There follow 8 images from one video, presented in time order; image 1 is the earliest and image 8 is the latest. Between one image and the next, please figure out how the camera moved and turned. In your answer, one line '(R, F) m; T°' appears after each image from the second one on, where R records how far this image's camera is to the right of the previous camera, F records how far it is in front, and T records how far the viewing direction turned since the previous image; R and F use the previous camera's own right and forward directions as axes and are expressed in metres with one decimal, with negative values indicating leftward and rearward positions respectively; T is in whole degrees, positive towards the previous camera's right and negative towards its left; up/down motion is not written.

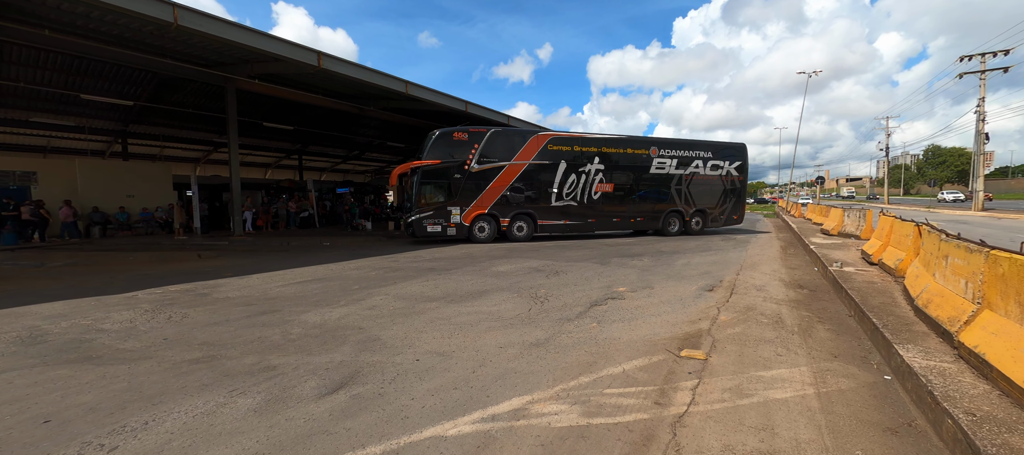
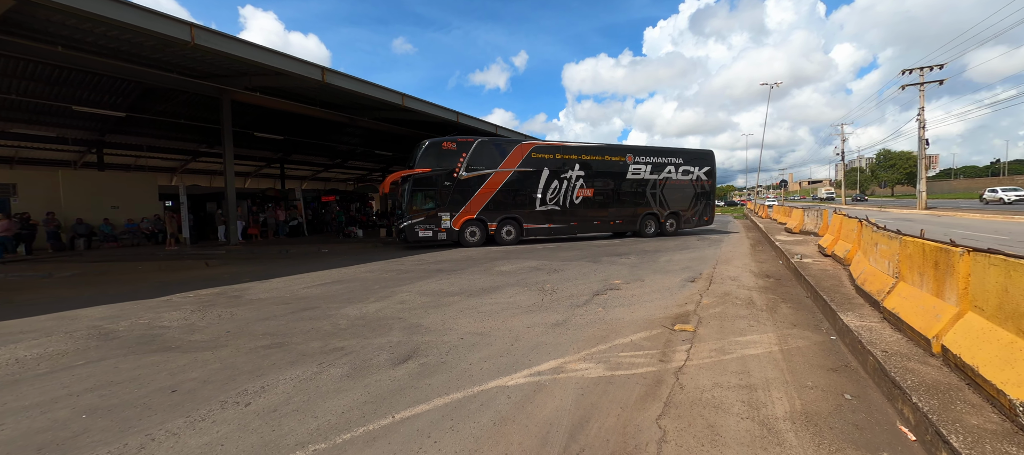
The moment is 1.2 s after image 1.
(-0.6, -0.9) m; +3°
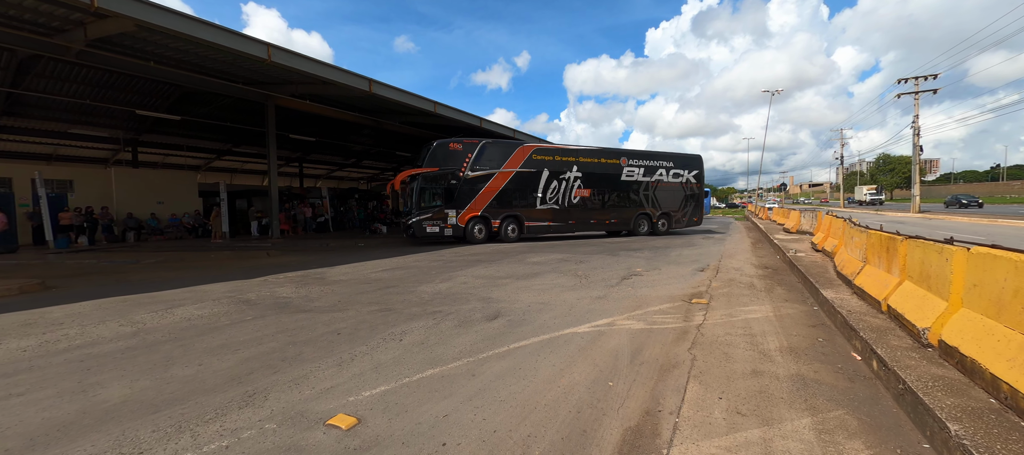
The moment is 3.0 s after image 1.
(-0.9, -1.5) m; 0°
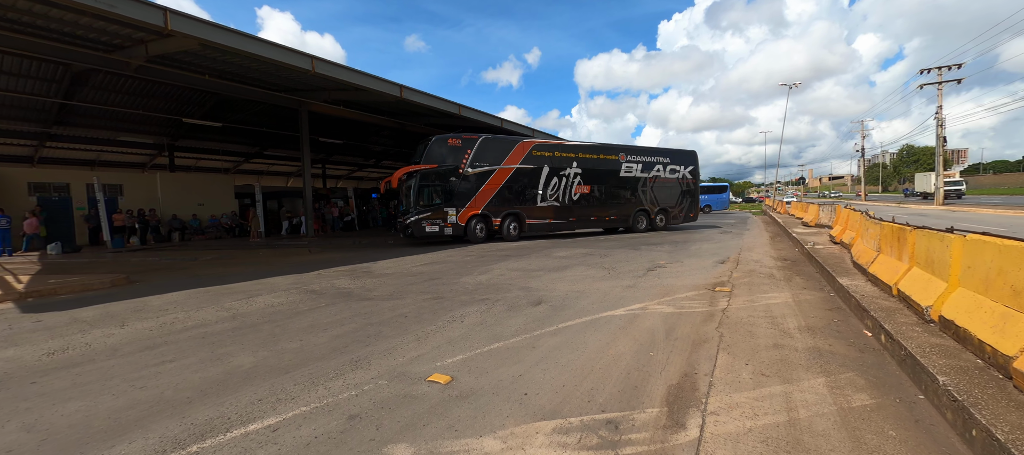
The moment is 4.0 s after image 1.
(-0.4, -0.7) m; -2°
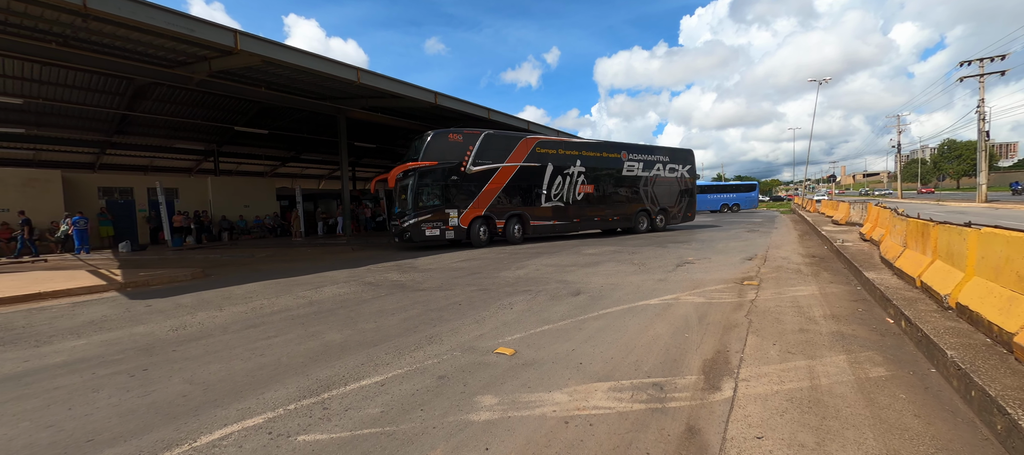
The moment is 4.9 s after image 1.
(-0.4, -0.6) m; -3°
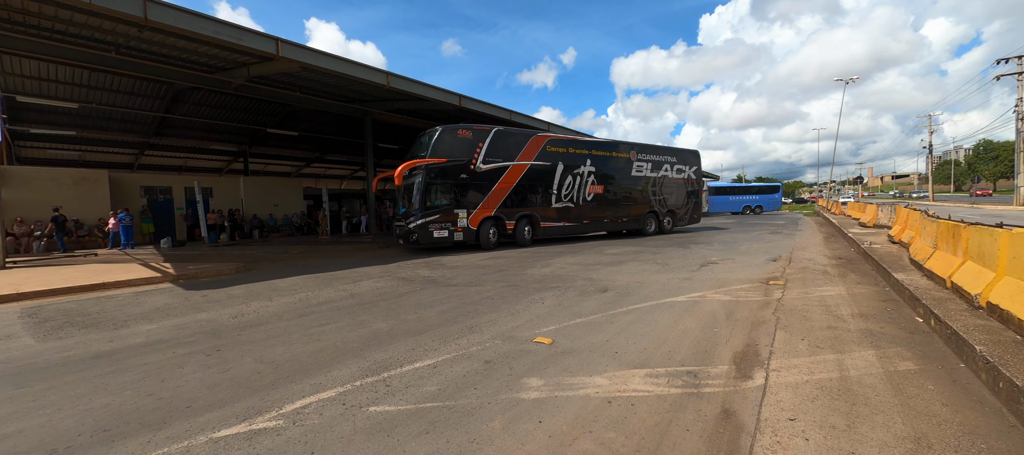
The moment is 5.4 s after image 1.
(-0.3, -0.3) m; -2°
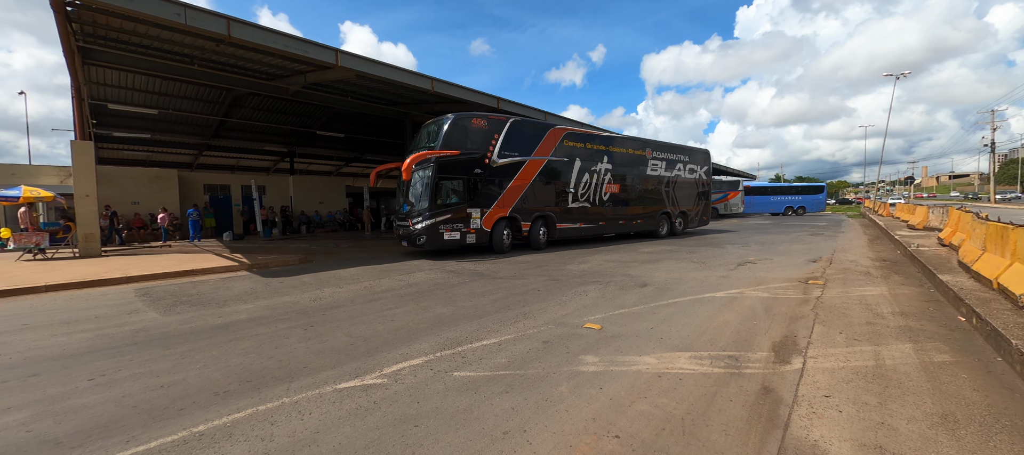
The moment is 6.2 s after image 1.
(-0.3, -0.5) m; -4°
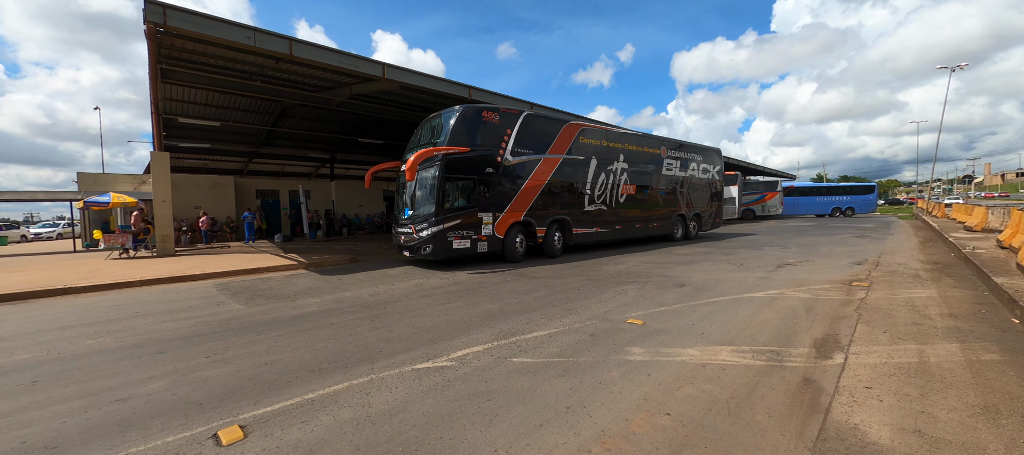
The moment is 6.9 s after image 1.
(-0.2, -0.4) m; -4°
